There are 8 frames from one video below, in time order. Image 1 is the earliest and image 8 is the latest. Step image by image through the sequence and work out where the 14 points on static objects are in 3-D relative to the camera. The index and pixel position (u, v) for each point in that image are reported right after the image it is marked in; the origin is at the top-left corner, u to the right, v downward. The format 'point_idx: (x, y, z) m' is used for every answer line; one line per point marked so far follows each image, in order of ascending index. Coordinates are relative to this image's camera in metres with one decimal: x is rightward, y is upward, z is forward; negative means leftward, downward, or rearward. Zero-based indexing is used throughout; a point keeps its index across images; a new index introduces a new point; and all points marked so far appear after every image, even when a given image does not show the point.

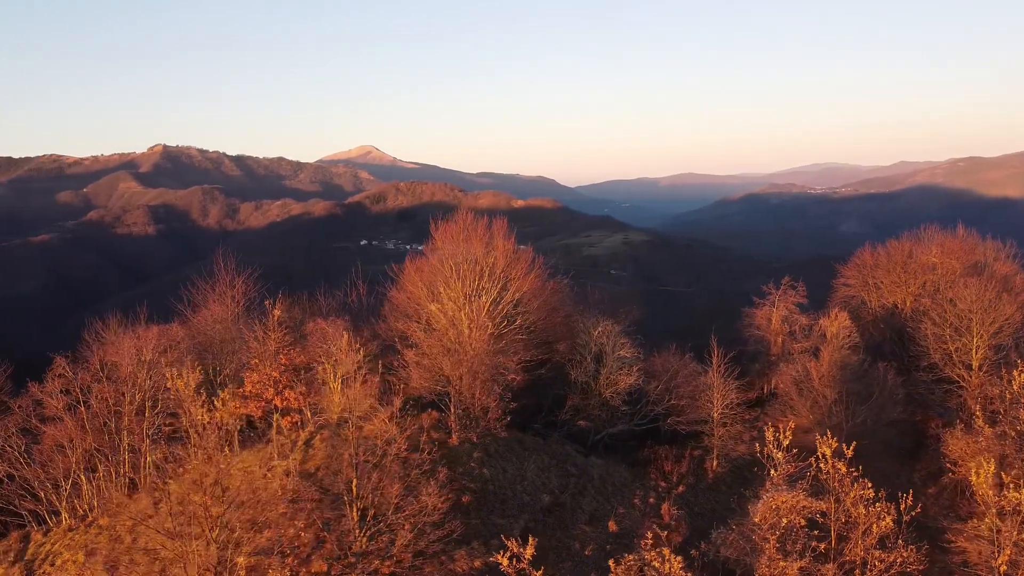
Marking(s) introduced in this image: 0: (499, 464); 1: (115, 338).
0: (-0.4, -4.7, +14.3) m
1: (-13.2, -1.6, +18.1) m
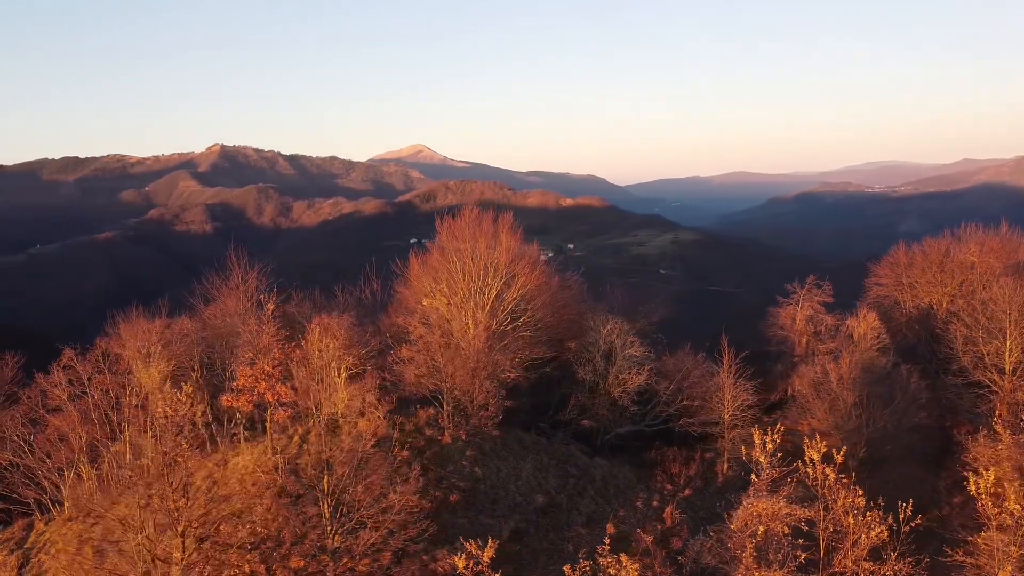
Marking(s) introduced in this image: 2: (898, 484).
0: (-0.5, -4.6, +14.0) m
1: (-13.2, -1.4, +18.4) m
2: (+14.1, -7.3, +19.8) m
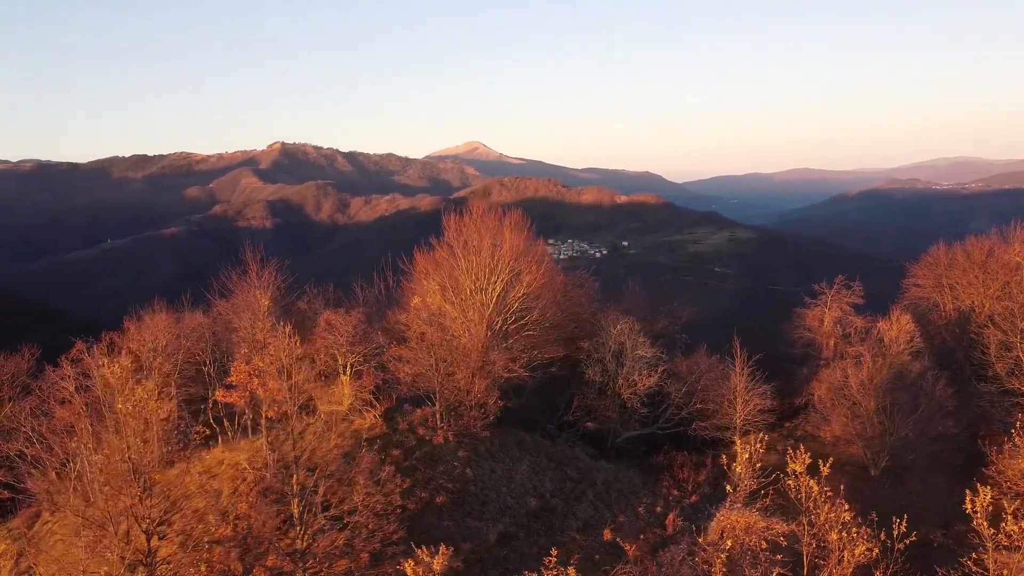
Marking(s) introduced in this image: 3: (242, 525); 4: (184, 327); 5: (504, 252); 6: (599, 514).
0: (-0.7, -4.5, +13.8) m
1: (-13.0, -1.3, +18.8) m
2: (+14.2, -7.3, +18.8) m
3: (-5.3, -4.7, +10.6) m
4: (-12.1, -1.3, +19.7) m
5: (-0.3, +1.4, +20.1) m
6: (+2.3, -6.0, +14.1) m
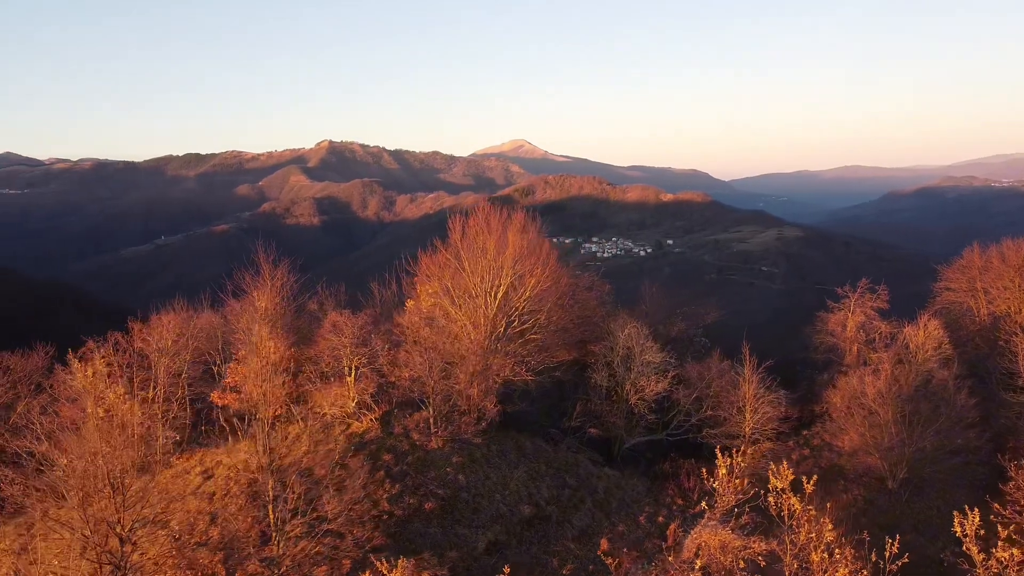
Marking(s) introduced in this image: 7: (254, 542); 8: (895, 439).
0: (-0.8, -4.6, +13.6) m
1: (-12.9, -1.3, +19.2) m
2: (+14.3, -7.5, +18.0) m
3: (-5.6, -4.7, +10.6) m
4: (-11.9, -1.4, +20.0) m
5: (-0.1, +1.3, +19.9) m
6: (+2.2, -6.1, +13.9) m
7: (-5.0, -4.9, +10.4) m
8: (+13.5, -5.3, +18.8) m
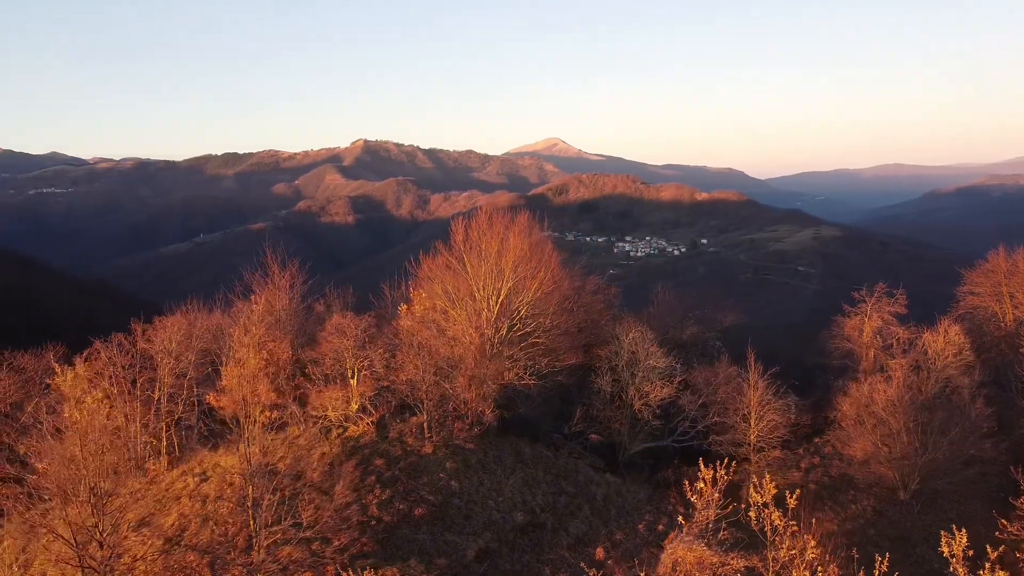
0: (-0.9, -4.7, +13.5) m
1: (-12.9, -1.4, +19.5) m
2: (+14.2, -7.7, +17.4) m
3: (-5.8, -4.8, +10.6) m
4: (-11.9, -1.5, +20.2) m
5: (-0.1, +1.1, +19.8) m
6: (+2.1, -6.2, +13.7) m
7: (-5.2, -5.0, +10.4) m
8: (+13.5, -5.5, +18.3) m
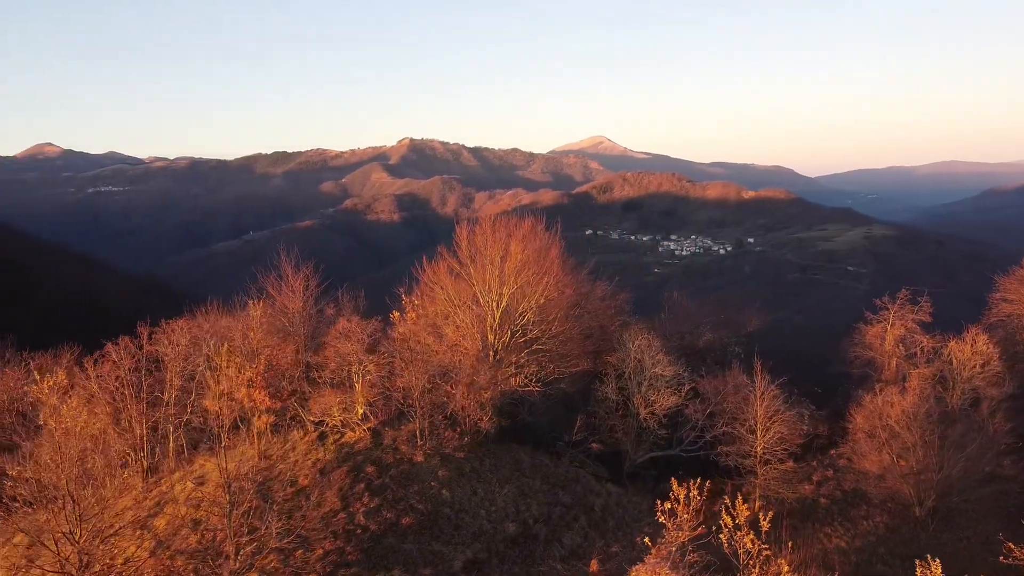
0: (-1.1, -4.9, +13.4) m
1: (-12.8, -1.5, +19.9) m
2: (+14.2, -8.0, +16.7) m
3: (-6.1, -5.0, +10.8) m
4: (-11.7, -1.6, +20.6) m
5: (0.0, +0.9, +19.7) m
6: (+1.9, -6.4, +13.5) m
7: (-5.5, -5.1, +10.5) m
8: (+13.5, -5.8, +17.7) m
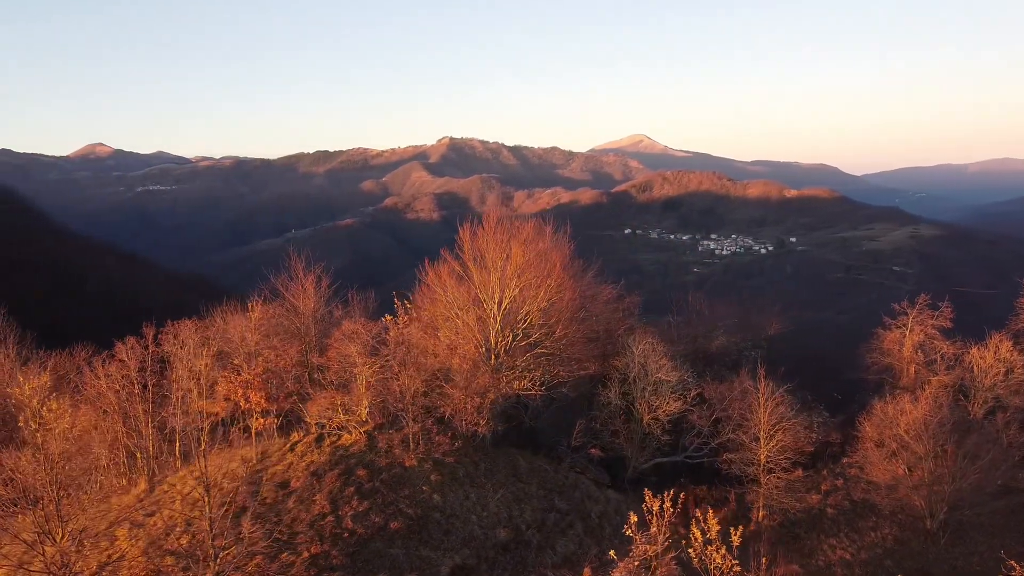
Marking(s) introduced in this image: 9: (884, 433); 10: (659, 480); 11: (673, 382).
0: (-1.3, -5.0, +13.4) m
1: (-12.7, -1.6, +20.2) m
2: (+14.1, -8.2, +16.2) m
3: (-6.3, -5.0, +10.9) m
4: (-11.6, -1.7, +20.9) m
5: (+0.1, +0.8, +19.7) m
6: (+1.7, -6.5, +13.3) m
7: (-5.8, -5.2, +10.6) m
8: (+13.5, -6.0, +17.2) m
9: (+13.2, -5.0, +19.0) m
10: (+5.6, -7.1, +19.9) m
11: (+5.6, -3.4, +19.2) m
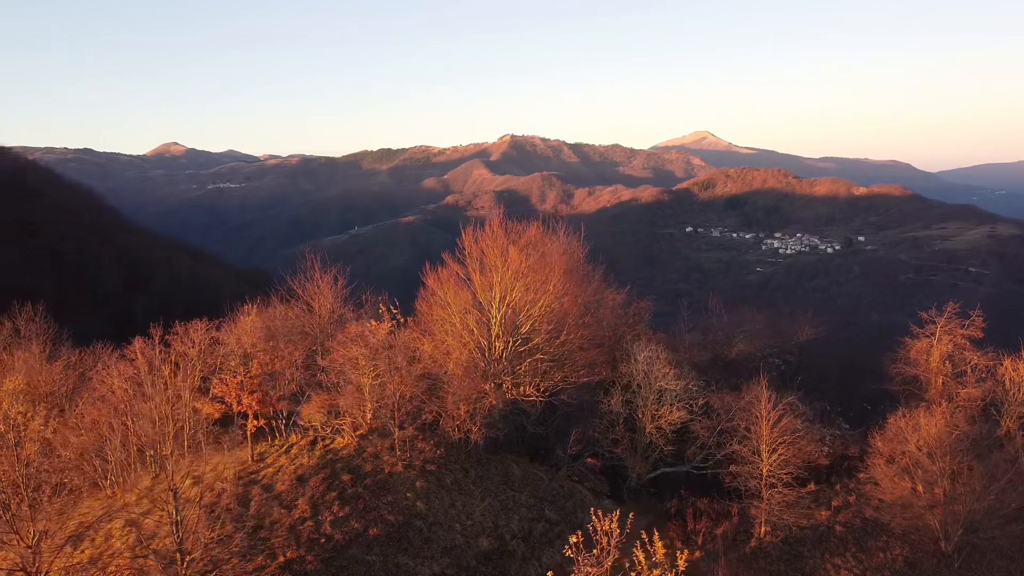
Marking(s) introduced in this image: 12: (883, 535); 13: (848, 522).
0: (-1.6, -5.2, +13.4) m
1: (-12.7, -1.7, +20.7) m
2: (+13.8, -8.6, +15.4) m
3: (-6.8, -5.1, +11.1) m
4: (-11.6, -1.8, +21.4) m
5: (+0.1, +0.6, +19.6) m
6: (+1.4, -6.7, +13.1) m
7: (-6.3, -5.3, +10.8) m
8: (+13.3, -6.3, +16.4) m
9: (+13.1, -5.4, +18.3) m
10: (+5.5, -7.4, +19.5) m
11: (+5.6, -3.6, +18.9) m
12: (+12.4, -8.2, +17.9) m
13: (+11.7, -8.1, +18.6) m
